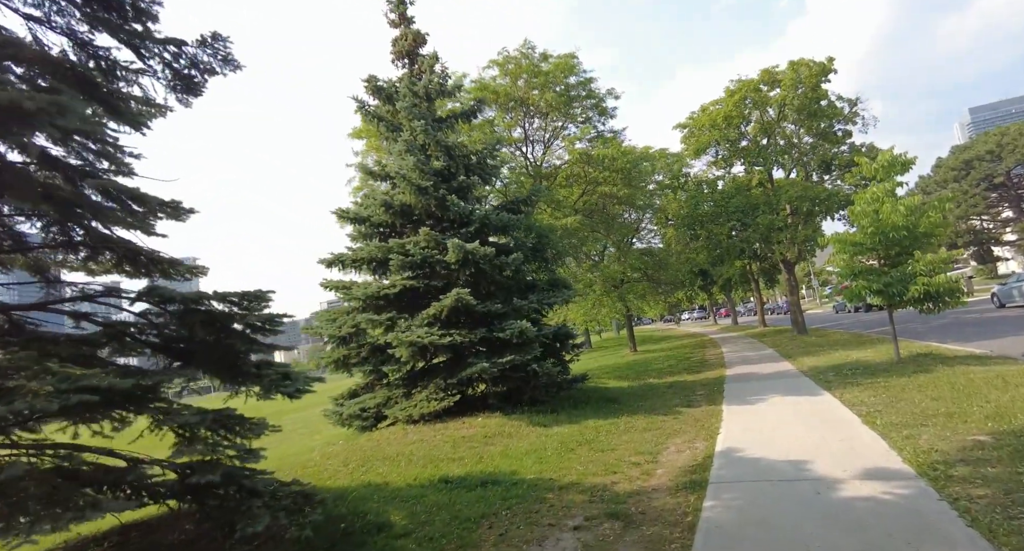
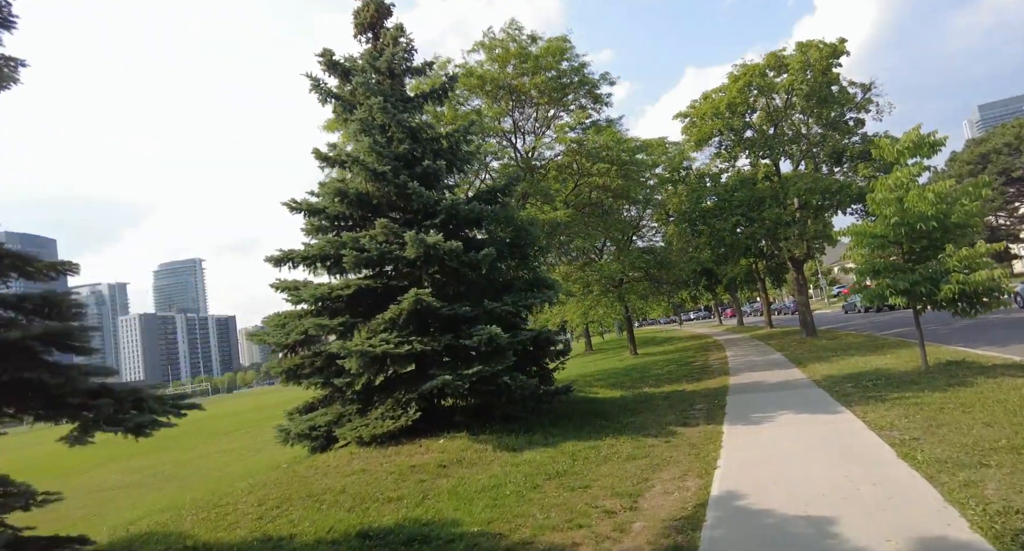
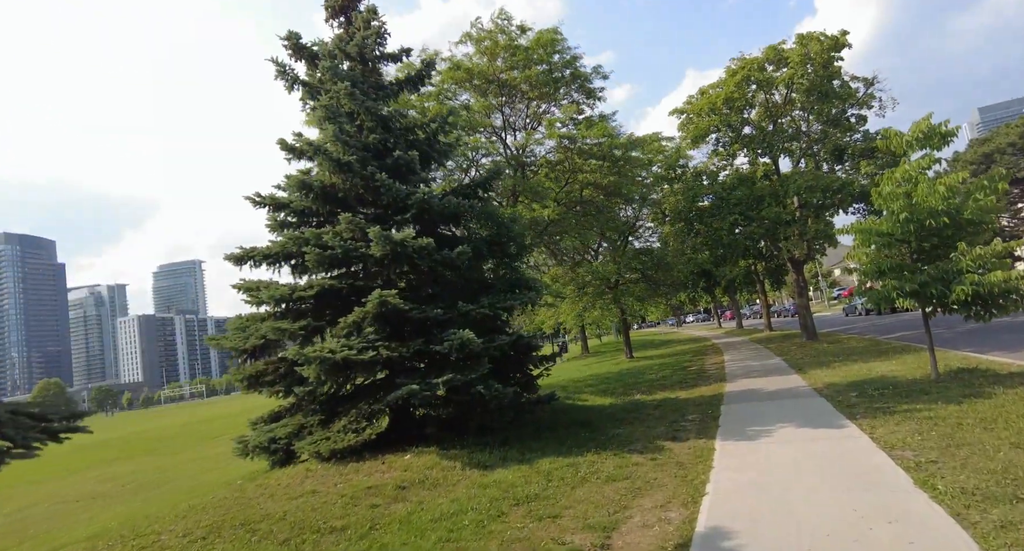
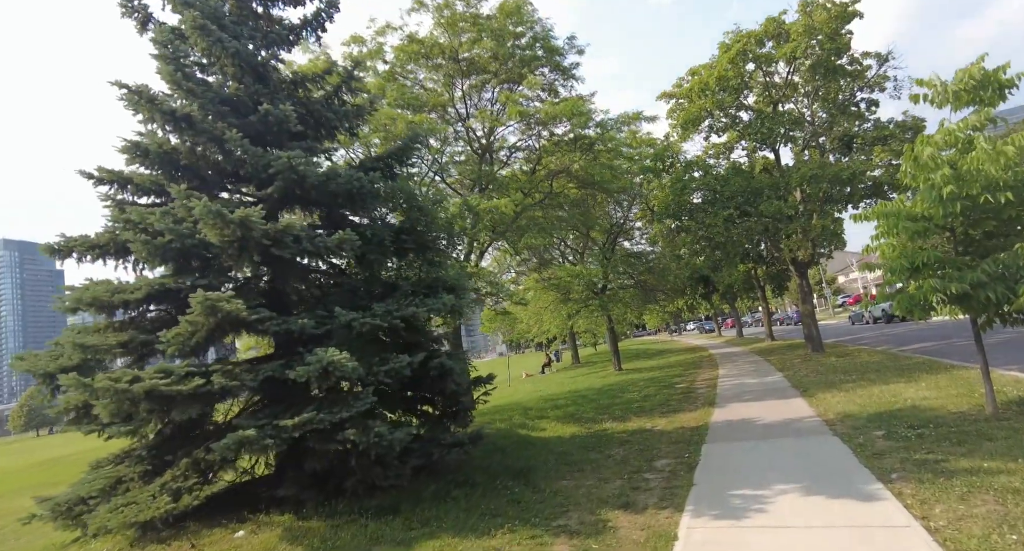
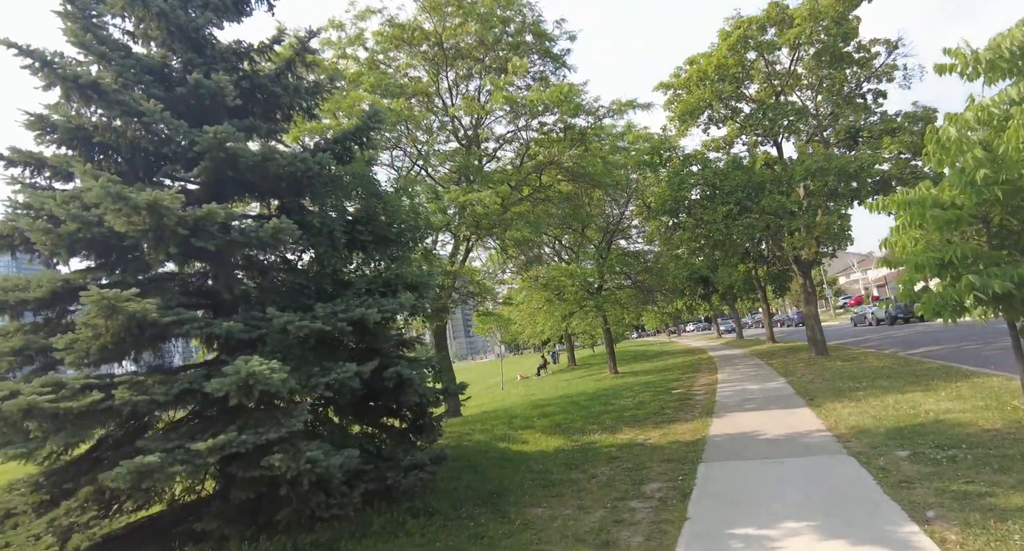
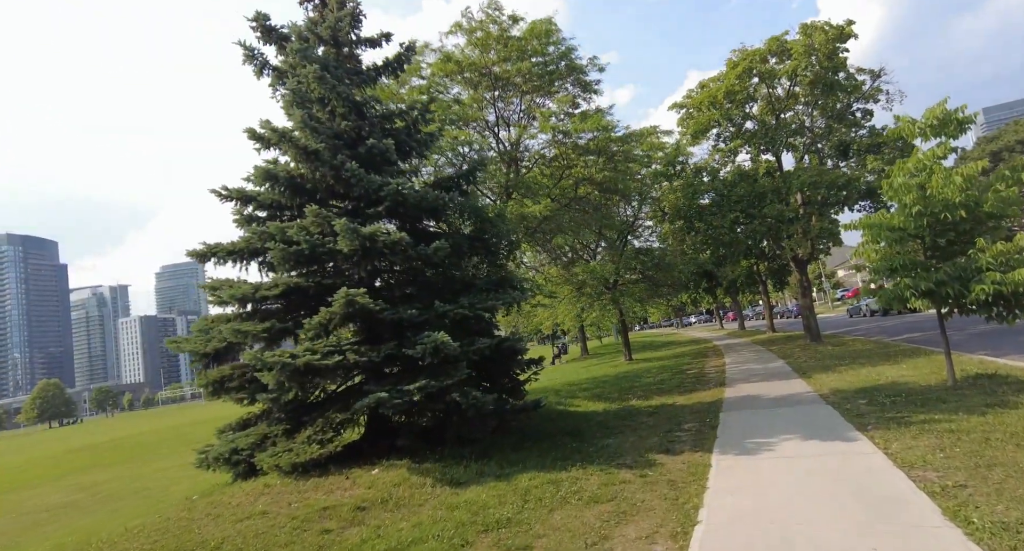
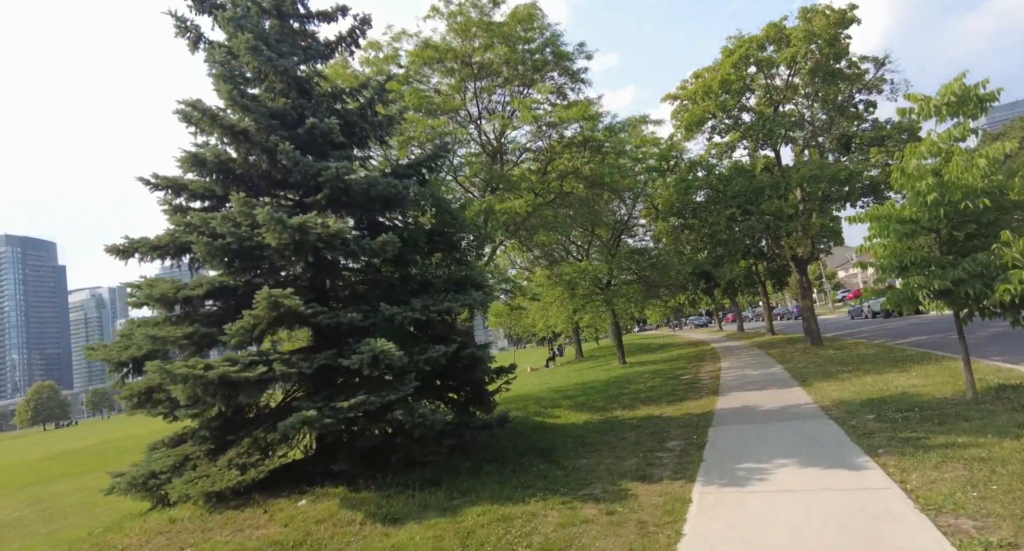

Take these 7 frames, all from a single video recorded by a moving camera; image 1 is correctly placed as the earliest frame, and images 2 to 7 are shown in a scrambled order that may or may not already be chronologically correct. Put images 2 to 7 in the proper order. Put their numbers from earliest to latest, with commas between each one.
2, 3, 6, 7, 4, 5
